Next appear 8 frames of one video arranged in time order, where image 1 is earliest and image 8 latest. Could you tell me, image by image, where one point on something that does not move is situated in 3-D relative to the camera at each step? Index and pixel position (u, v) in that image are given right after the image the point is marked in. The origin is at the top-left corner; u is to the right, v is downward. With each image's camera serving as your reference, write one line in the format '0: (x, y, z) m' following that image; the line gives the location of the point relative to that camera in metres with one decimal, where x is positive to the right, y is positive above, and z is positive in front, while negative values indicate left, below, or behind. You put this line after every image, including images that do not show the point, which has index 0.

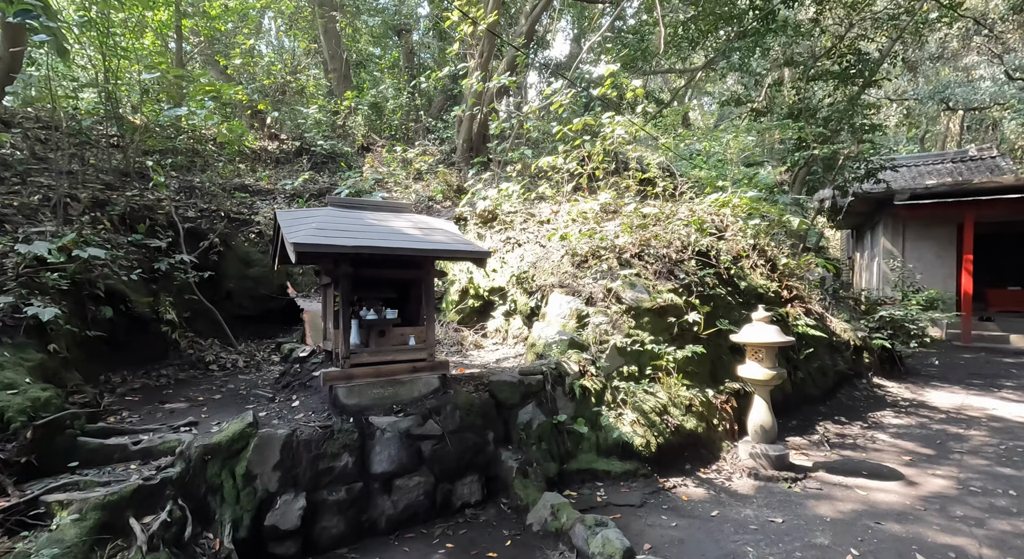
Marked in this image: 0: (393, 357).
0: (-0.7, -0.4, +2.9) m
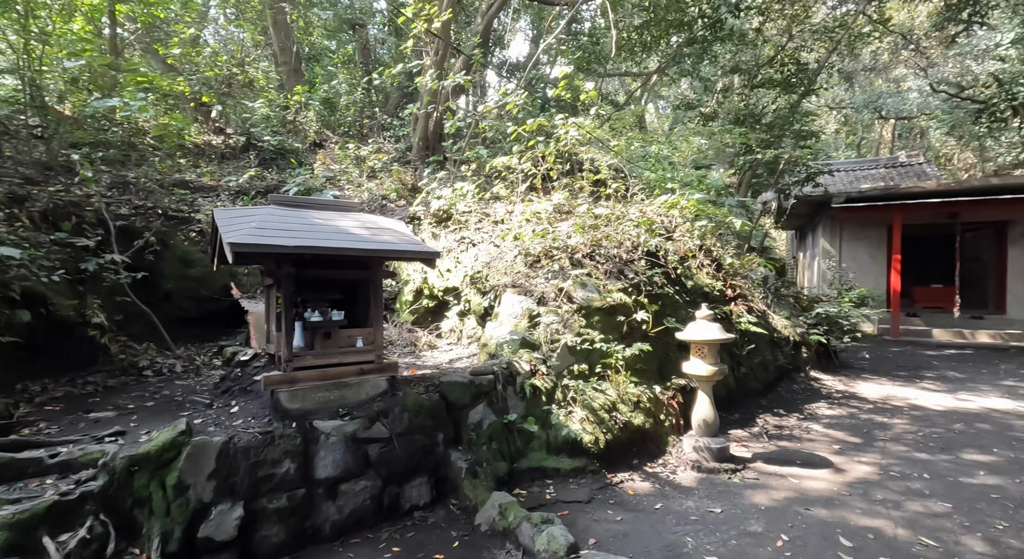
0: (-0.9, -0.4, +2.9) m
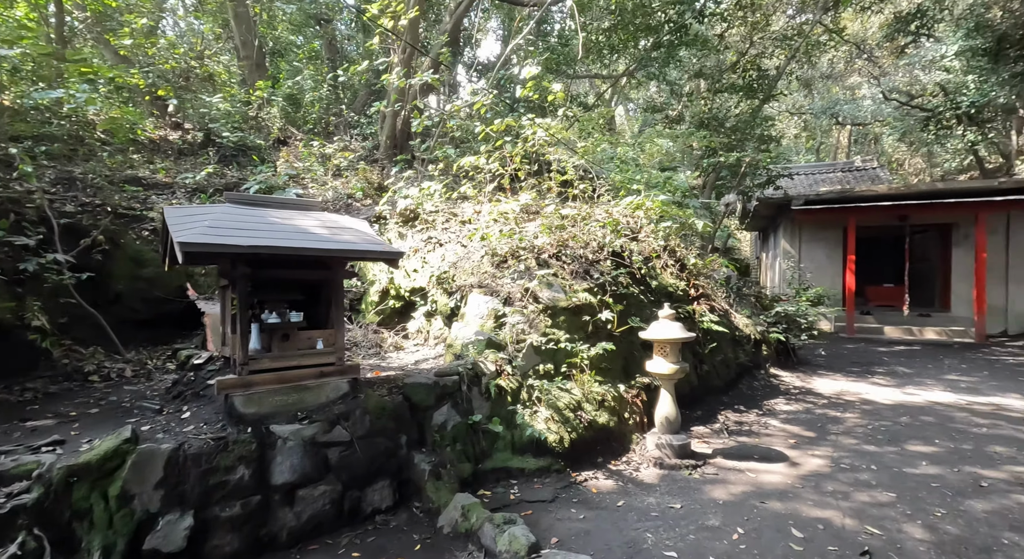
0: (-1.1, -0.4, +2.8) m
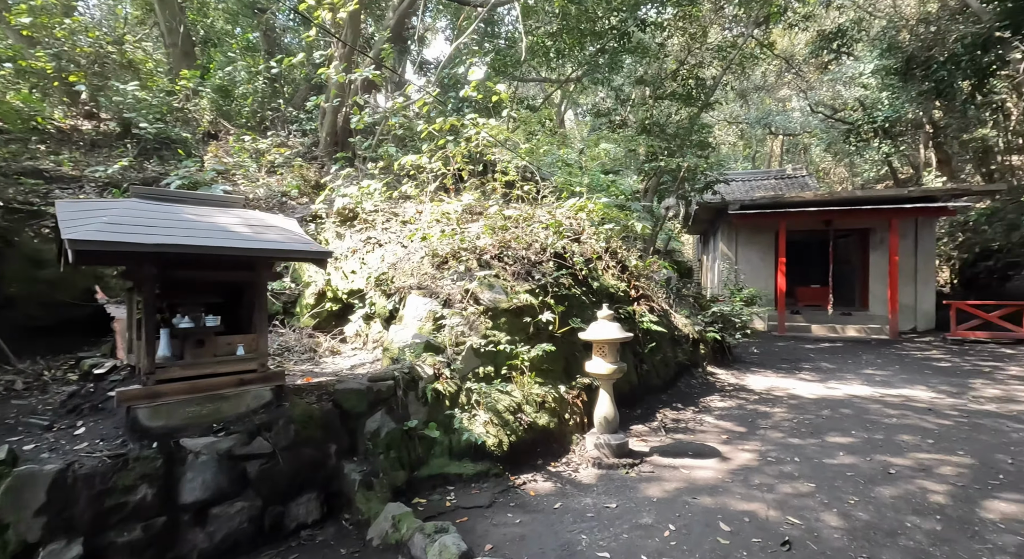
0: (-1.4, -0.4, +2.6) m
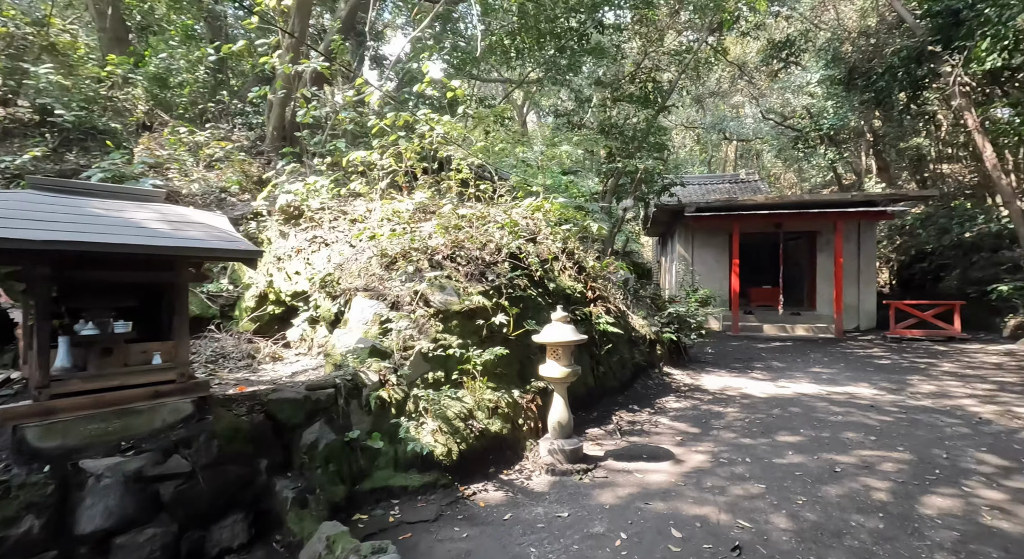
0: (-1.7, -0.4, +2.4) m
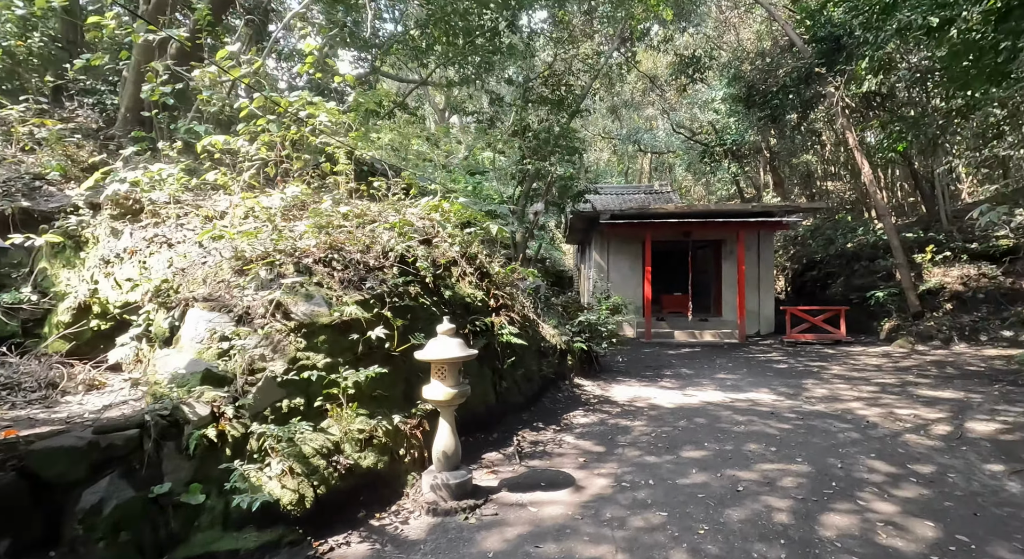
0: (-2.2, -0.5, +1.6) m
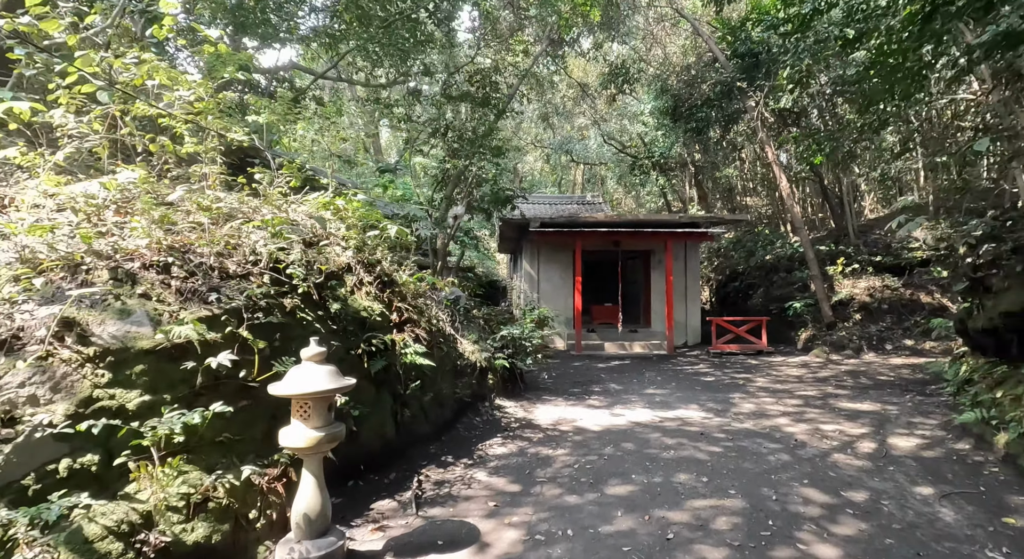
0: (-2.6, -0.5, +0.7) m
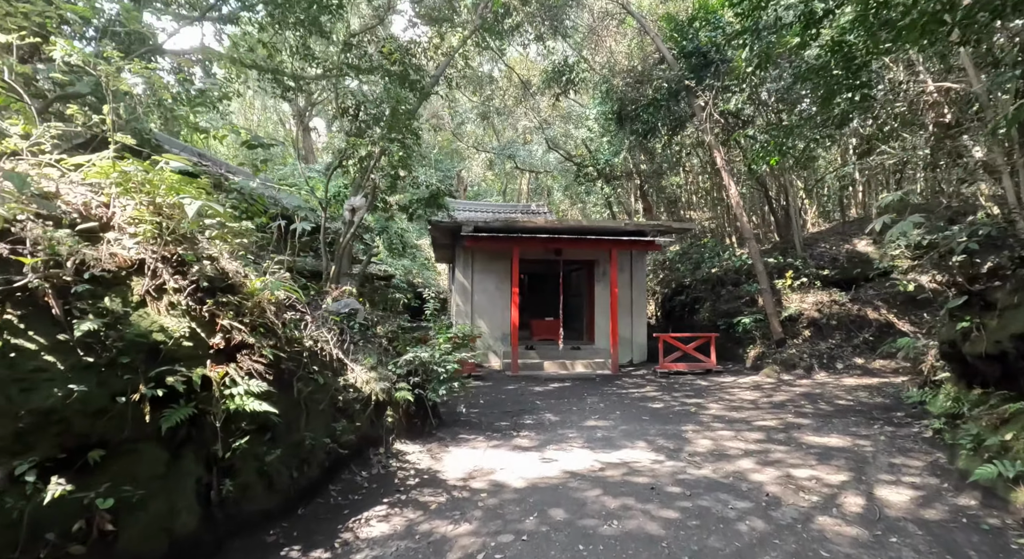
0: (-2.9, -0.4, -0.8) m
